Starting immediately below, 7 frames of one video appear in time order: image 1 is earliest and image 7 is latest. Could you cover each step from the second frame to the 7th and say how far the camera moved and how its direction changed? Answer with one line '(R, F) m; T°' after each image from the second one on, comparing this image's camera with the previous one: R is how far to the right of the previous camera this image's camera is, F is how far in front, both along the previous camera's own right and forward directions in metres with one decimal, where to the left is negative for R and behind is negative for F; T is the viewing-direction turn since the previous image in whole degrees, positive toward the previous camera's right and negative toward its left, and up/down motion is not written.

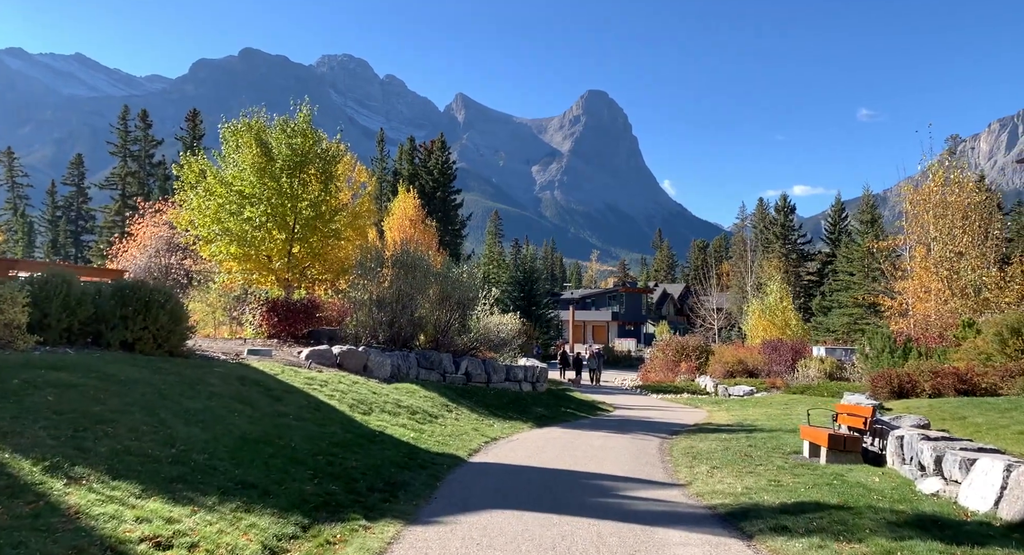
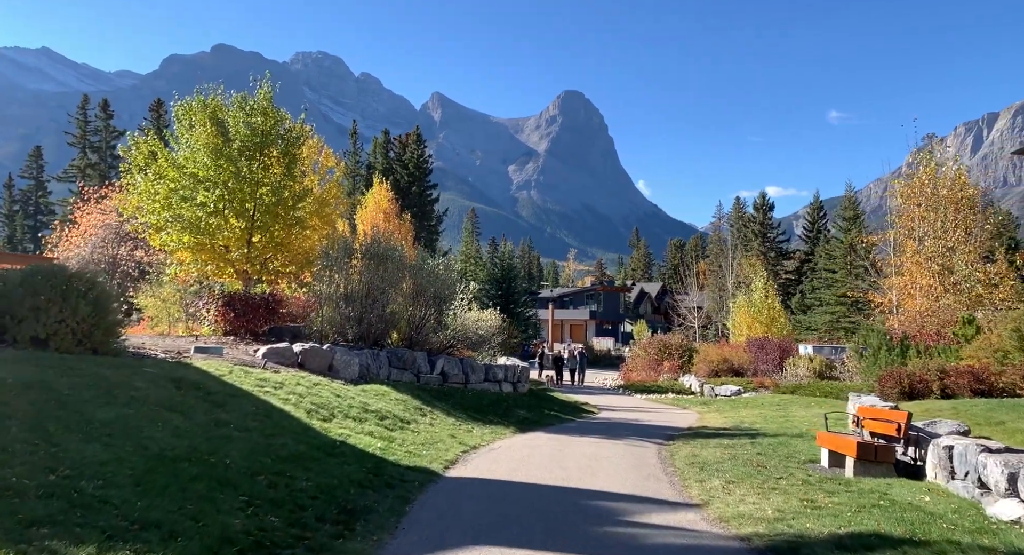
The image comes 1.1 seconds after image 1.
(-0.1, +1.6) m; +2°
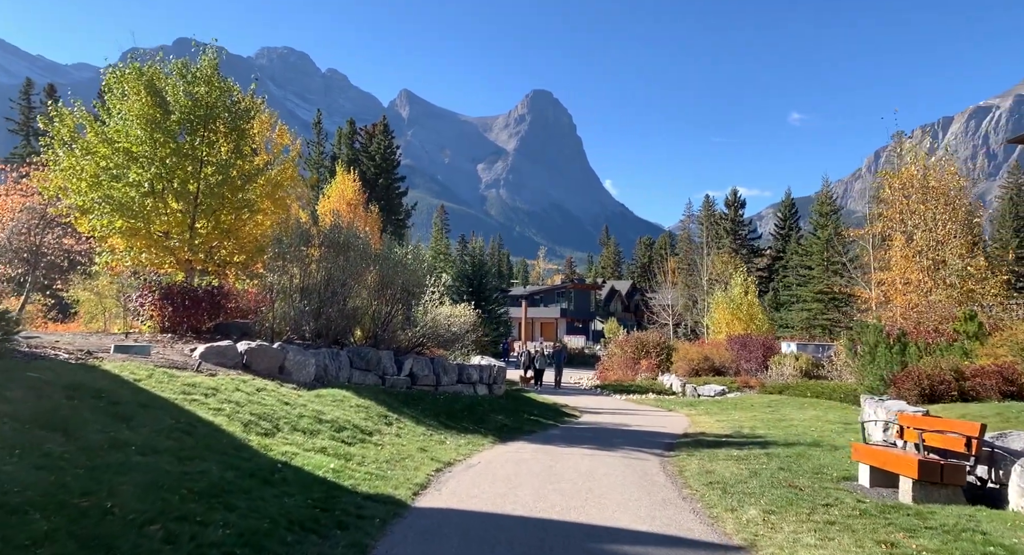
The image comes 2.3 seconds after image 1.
(-0.2, +2.0) m; +2°
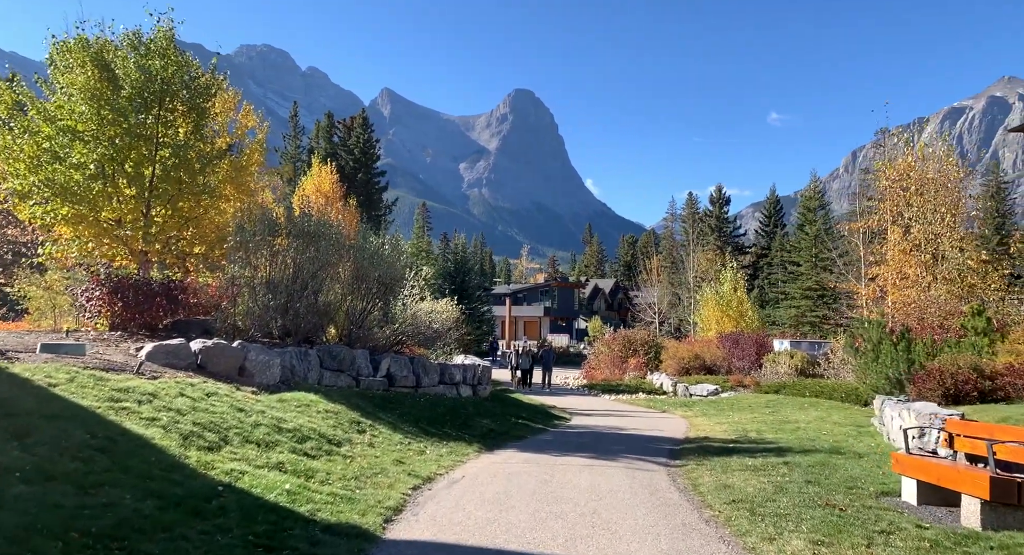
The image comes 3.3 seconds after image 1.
(-0.1, +1.5) m; +1°
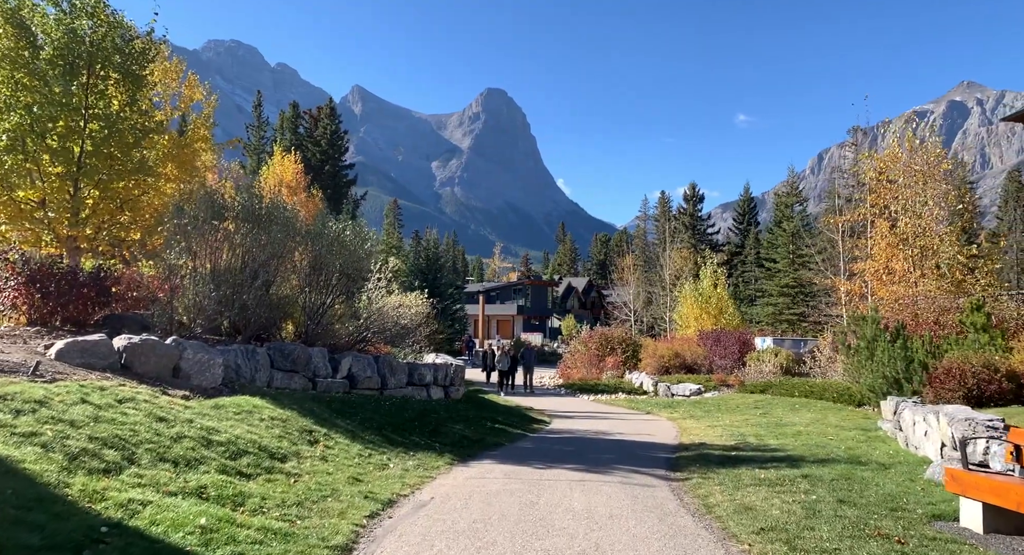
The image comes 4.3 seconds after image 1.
(-0.1, +1.6) m; +2°
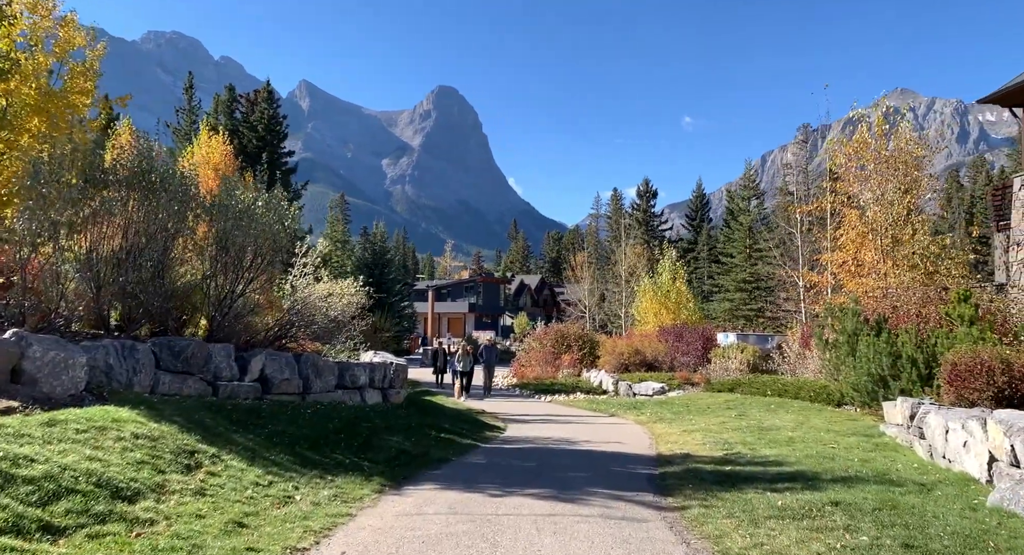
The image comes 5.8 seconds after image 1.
(0.0, +2.4) m; +4°
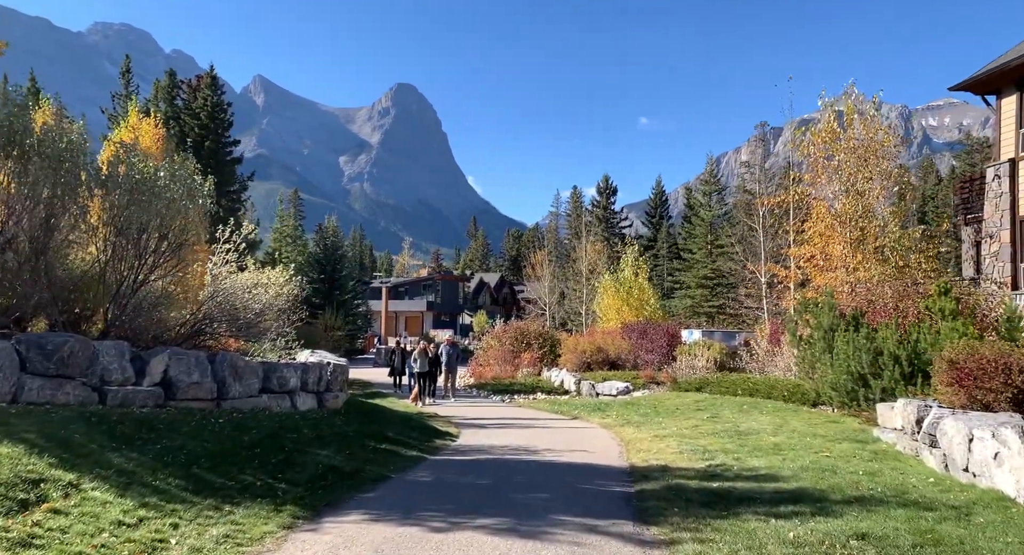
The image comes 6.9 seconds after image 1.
(+0.1, +1.7) m; +3°
